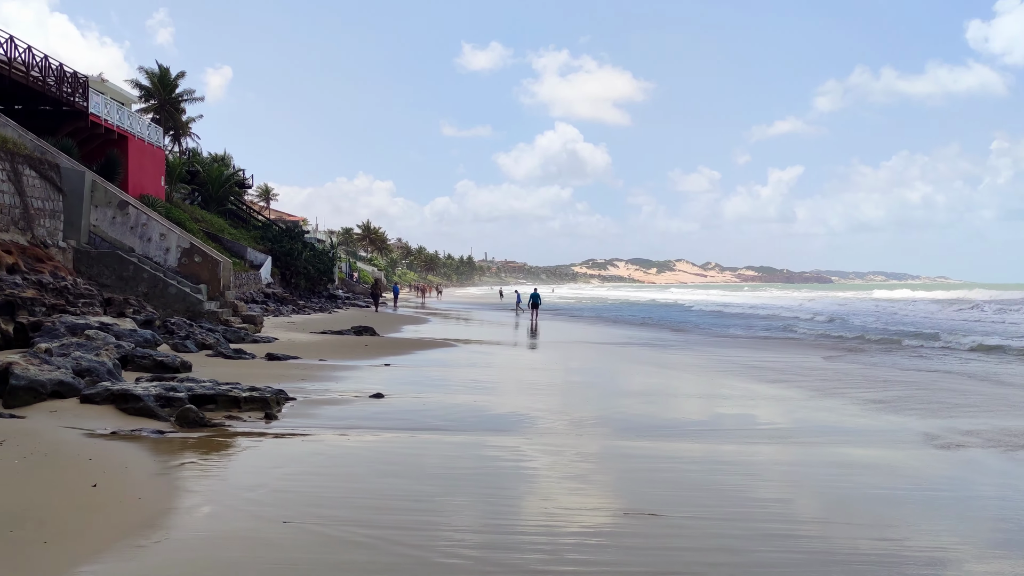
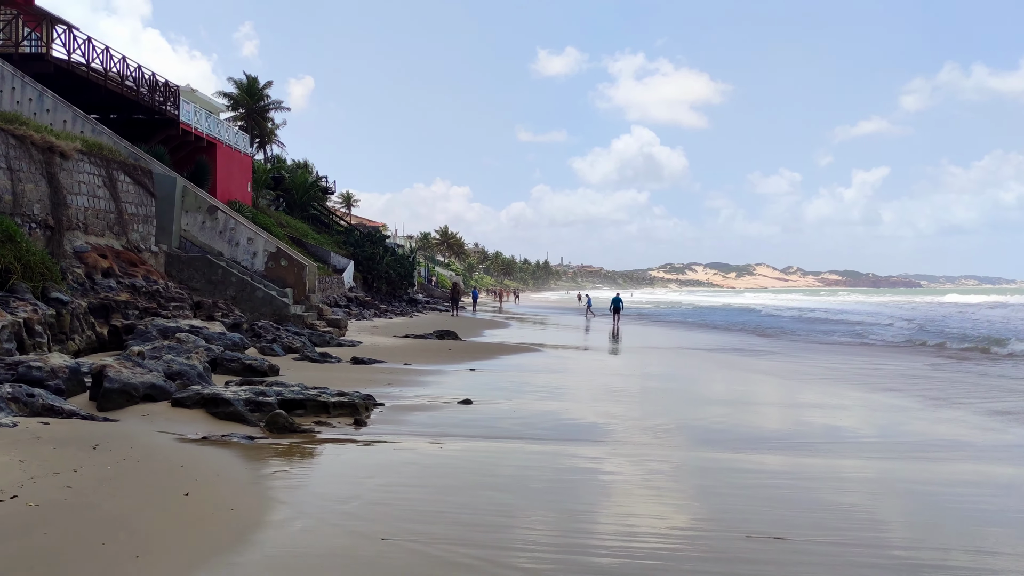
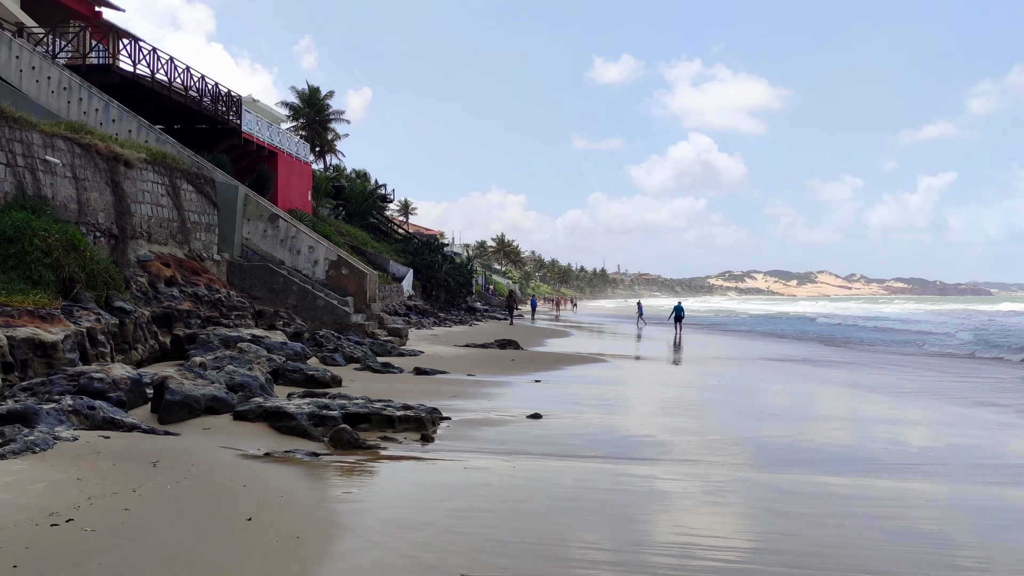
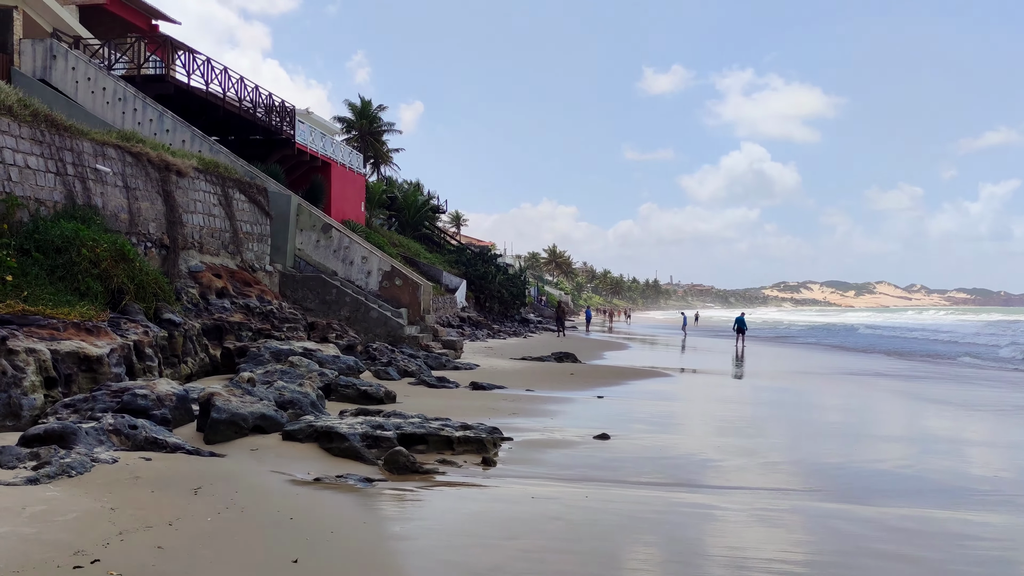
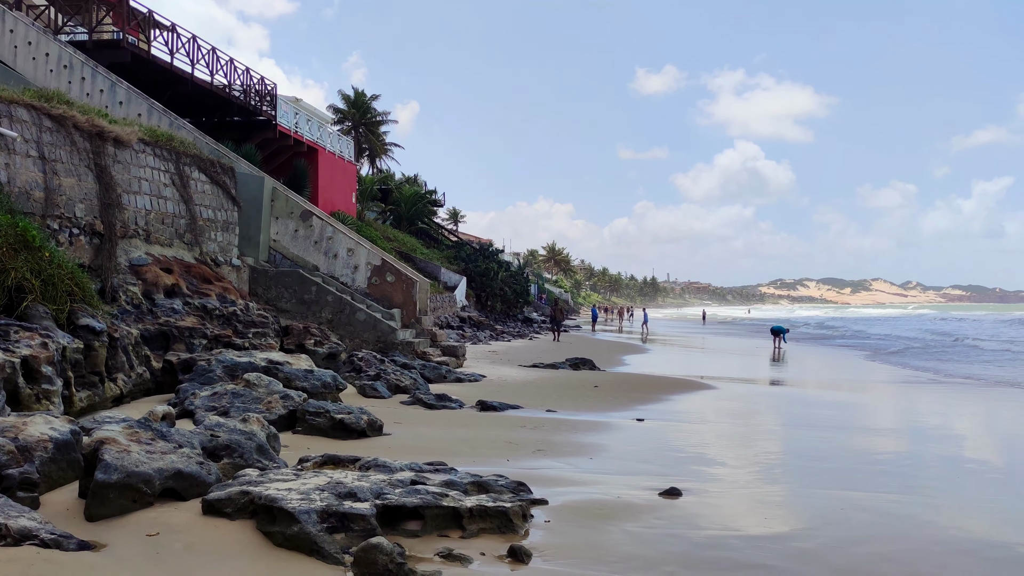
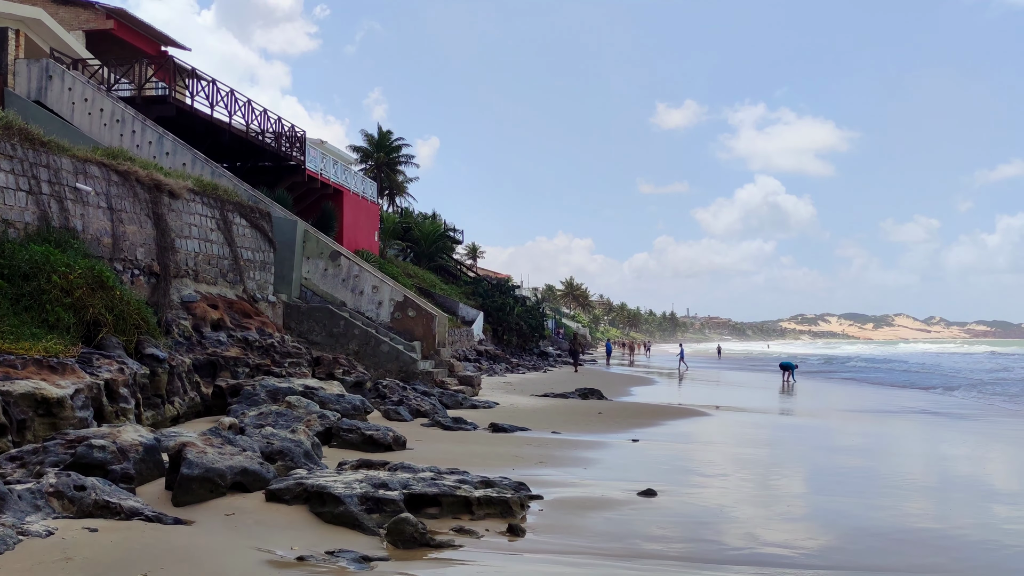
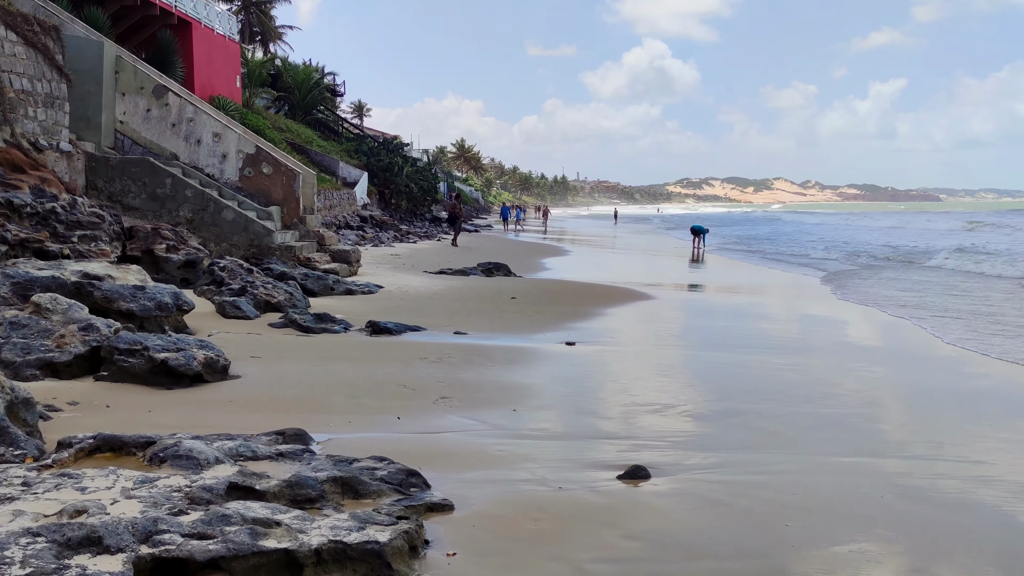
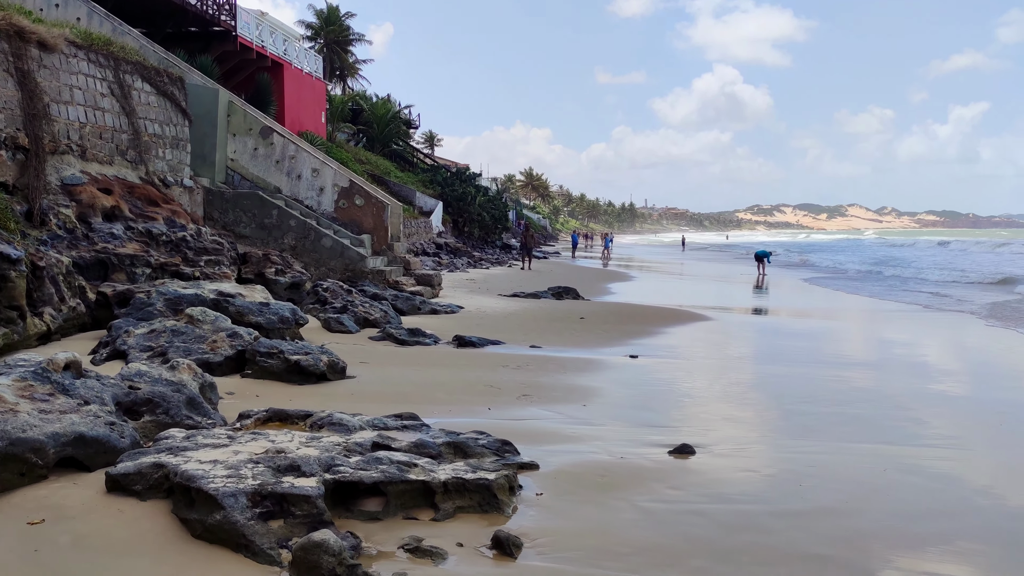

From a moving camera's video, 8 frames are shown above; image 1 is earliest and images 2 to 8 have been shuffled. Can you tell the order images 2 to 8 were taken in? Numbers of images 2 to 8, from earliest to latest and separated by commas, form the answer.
2, 3, 4, 6, 5, 8, 7
